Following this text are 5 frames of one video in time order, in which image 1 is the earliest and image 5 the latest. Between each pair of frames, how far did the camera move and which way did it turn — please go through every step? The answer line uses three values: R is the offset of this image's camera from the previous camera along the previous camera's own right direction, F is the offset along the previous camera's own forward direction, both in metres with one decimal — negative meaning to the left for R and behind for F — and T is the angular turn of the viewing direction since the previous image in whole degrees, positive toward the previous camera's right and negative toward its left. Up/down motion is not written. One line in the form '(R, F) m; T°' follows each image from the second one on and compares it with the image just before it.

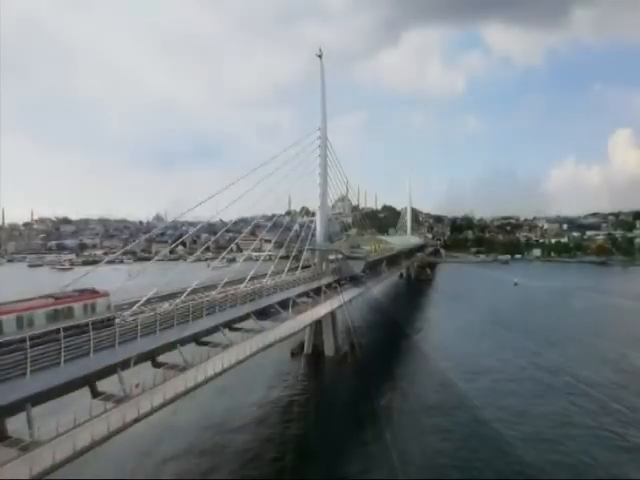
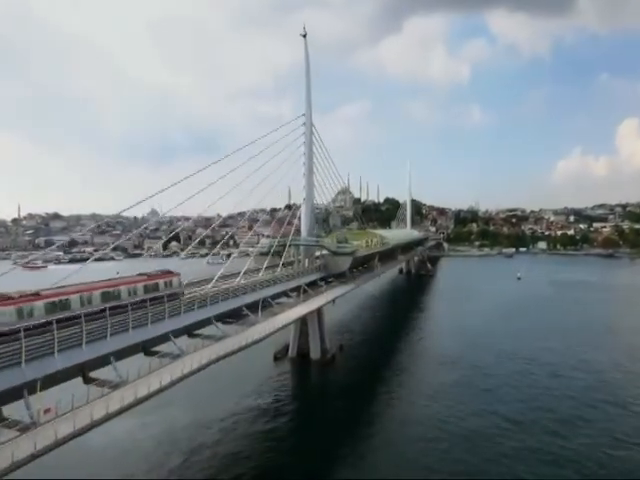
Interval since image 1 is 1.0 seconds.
(+0.4, +0.6) m; -1°
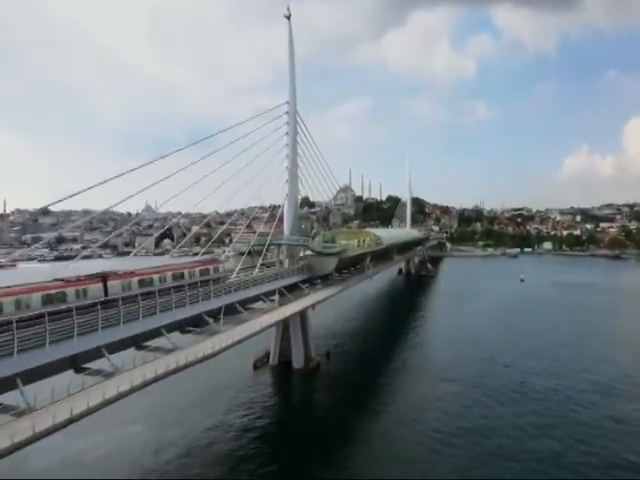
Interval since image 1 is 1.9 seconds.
(+0.4, +0.6) m; -1°
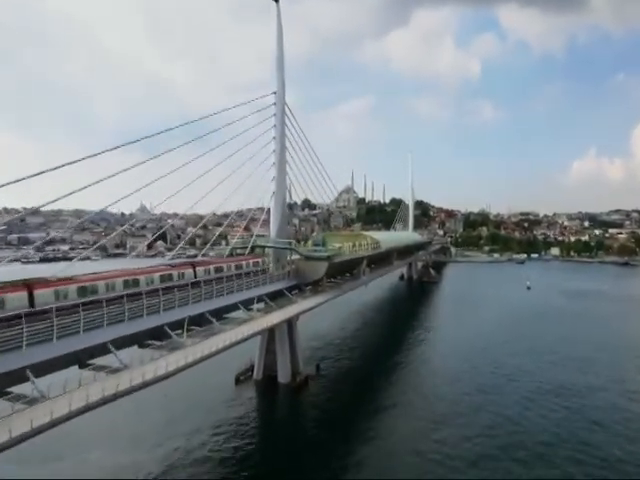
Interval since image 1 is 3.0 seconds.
(+0.2, +0.8) m; -1°
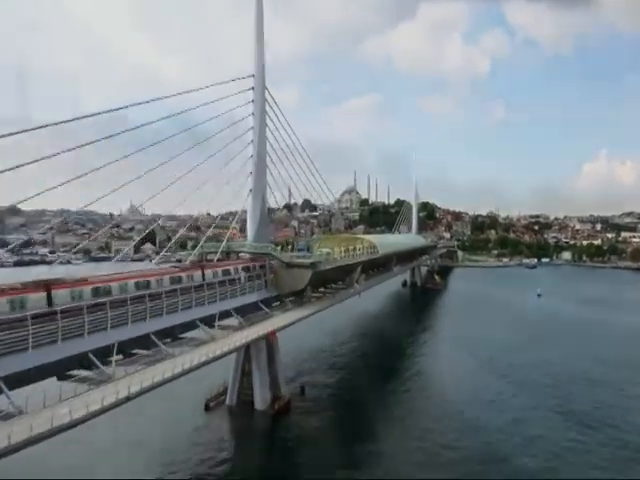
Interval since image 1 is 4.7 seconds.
(+0.3, +1.2) m; -1°
